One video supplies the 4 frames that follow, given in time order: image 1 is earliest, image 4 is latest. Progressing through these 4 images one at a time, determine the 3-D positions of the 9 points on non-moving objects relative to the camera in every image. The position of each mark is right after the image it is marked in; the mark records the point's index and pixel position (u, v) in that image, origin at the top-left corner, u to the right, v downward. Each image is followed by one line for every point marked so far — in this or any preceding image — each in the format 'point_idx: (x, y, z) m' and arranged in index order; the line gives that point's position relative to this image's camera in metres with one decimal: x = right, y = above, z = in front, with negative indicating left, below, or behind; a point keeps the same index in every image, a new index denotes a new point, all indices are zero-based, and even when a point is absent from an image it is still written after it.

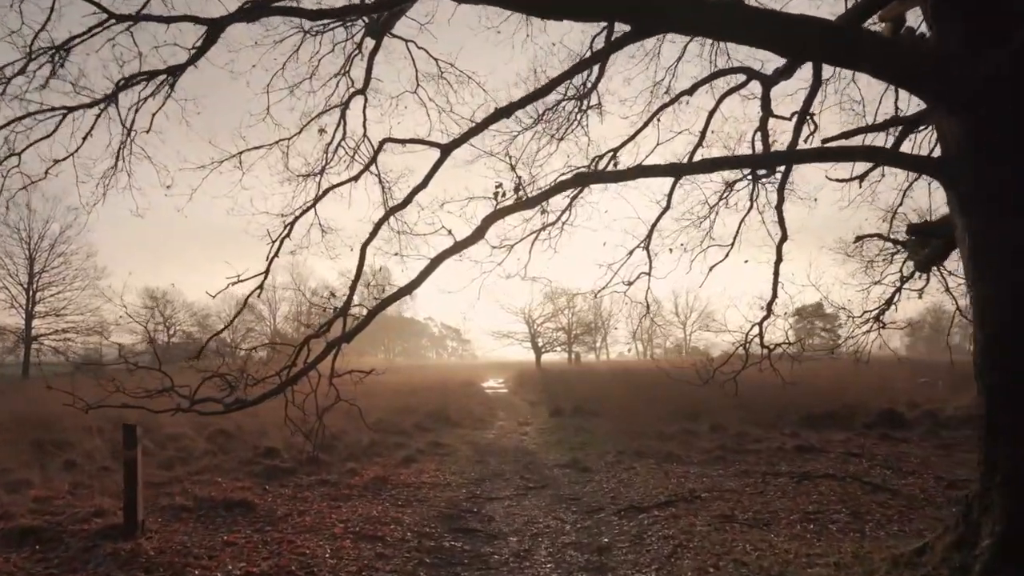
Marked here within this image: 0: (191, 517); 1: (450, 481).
0: (-2.6, -1.9, +10.3) m
1: (-0.7, -2.1, +14.0) m
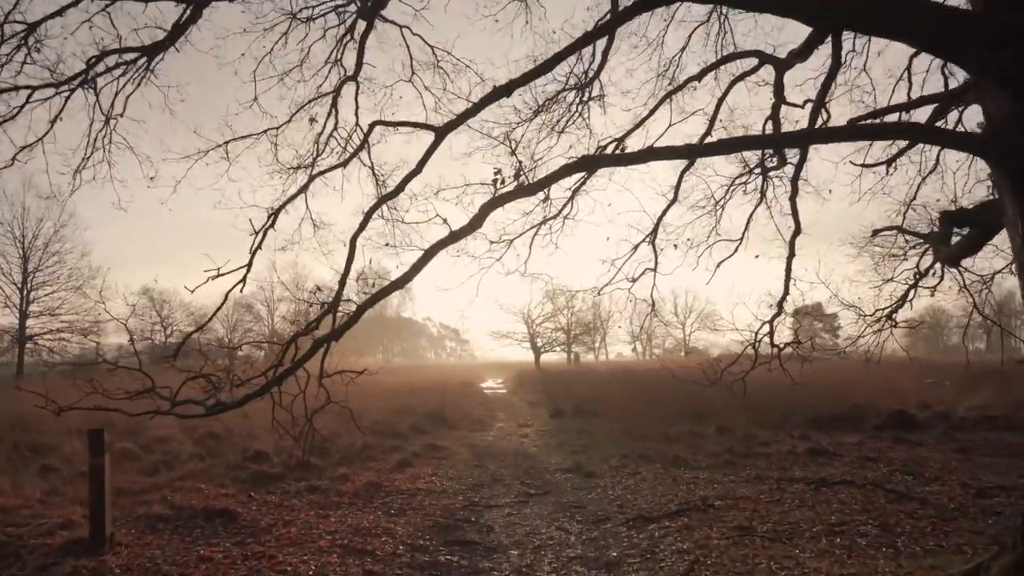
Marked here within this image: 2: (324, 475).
0: (-2.6, -1.8, +9.6) m
1: (-0.7, -2.1, +13.3) m
2: (-2.1, -2.1, +14.0) m
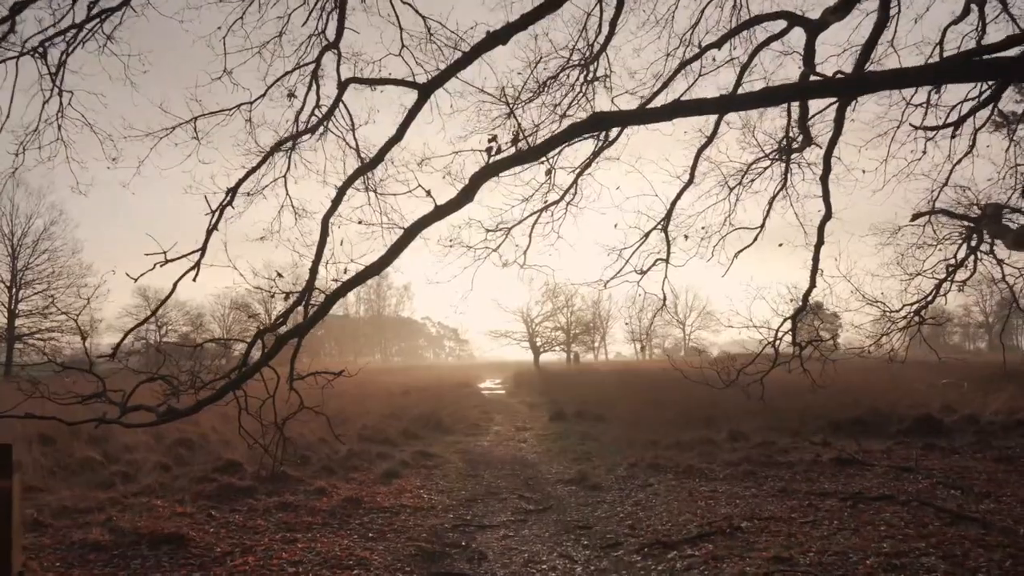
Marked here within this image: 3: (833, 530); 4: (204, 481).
0: (-2.6, -1.7, +8.2) m
1: (-0.7, -2.0, +11.9) m
2: (-2.1, -2.0, +12.6) m
3: (+2.3, -1.7, +9.1) m
4: (-3.2, -2.0, +13.1) m
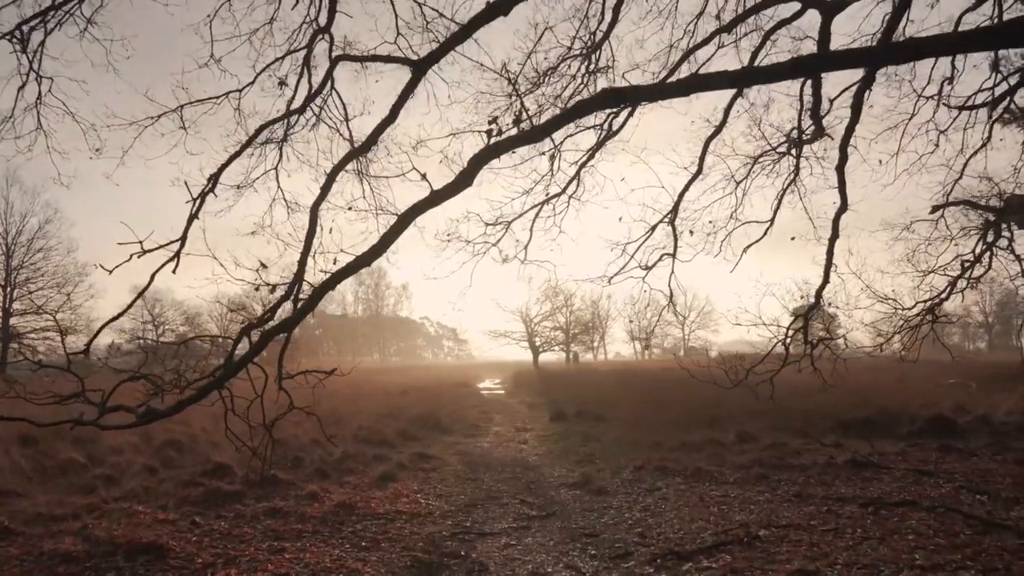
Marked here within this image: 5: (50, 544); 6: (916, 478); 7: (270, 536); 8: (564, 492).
0: (-2.6, -1.7, +7.6) m
1: (-0.7, -2.0, +11.3) m
2: (-2.1, -1.9, +12.0) m
3: (+2.3, -1.7, +8.5) m
4: (-3.2, -1.9, +12.5) m
5: (-3.1, -1.7, +8.4) m
6: (+4.0, -1.9, +12.5) m
7: (-1.8, -1.8, +9.3) m
8: (+0.5, -2.1, +12.9) m
